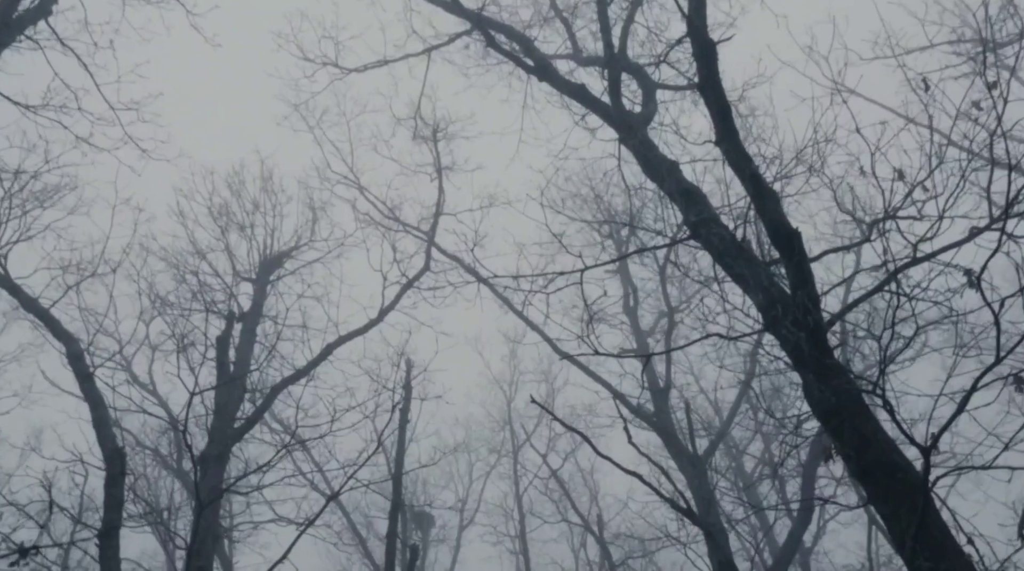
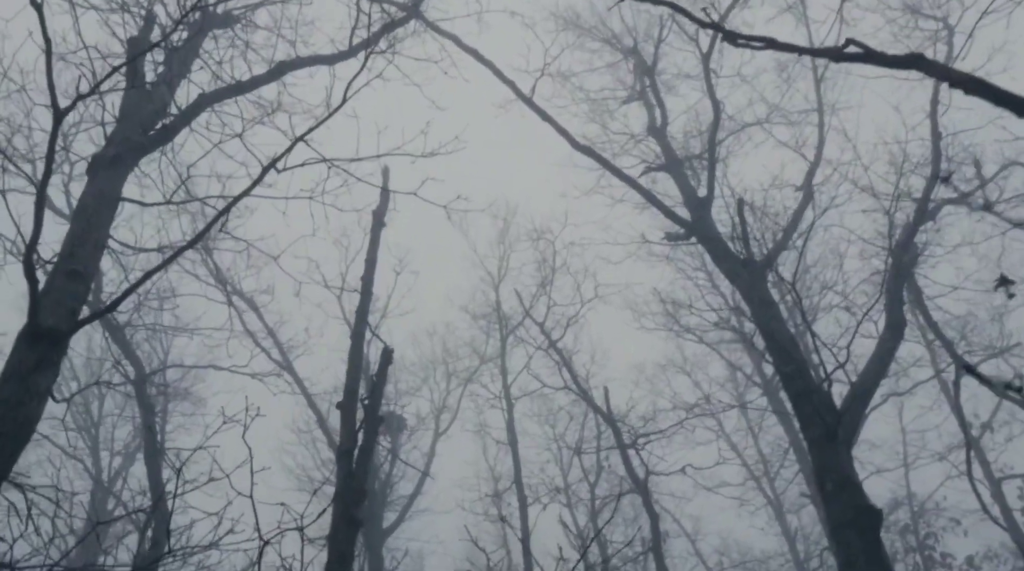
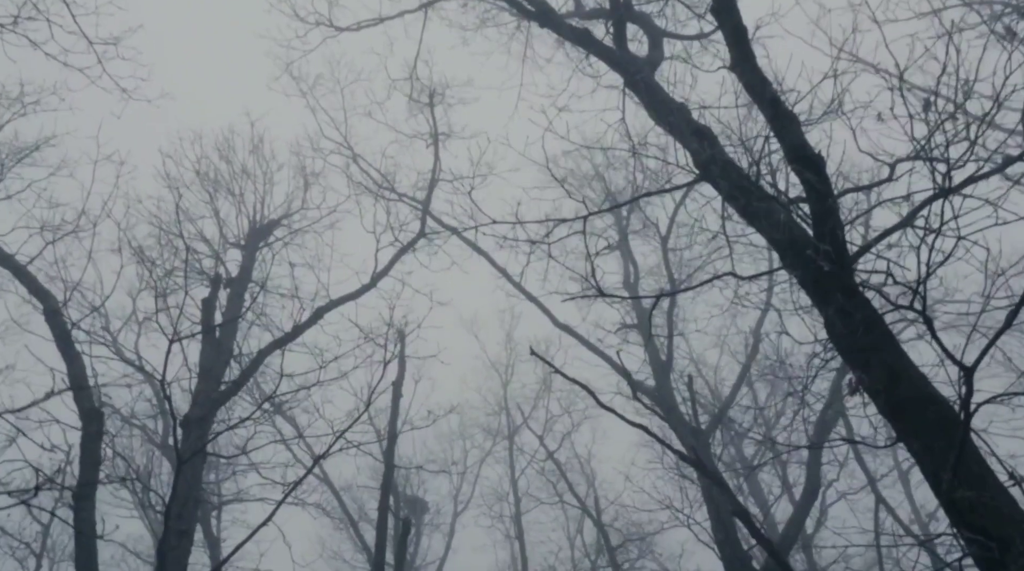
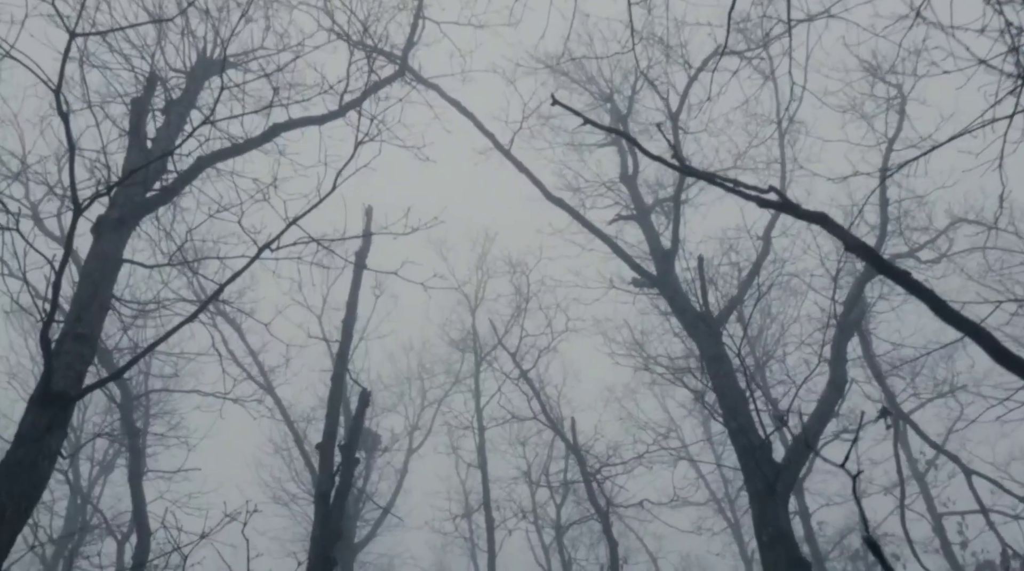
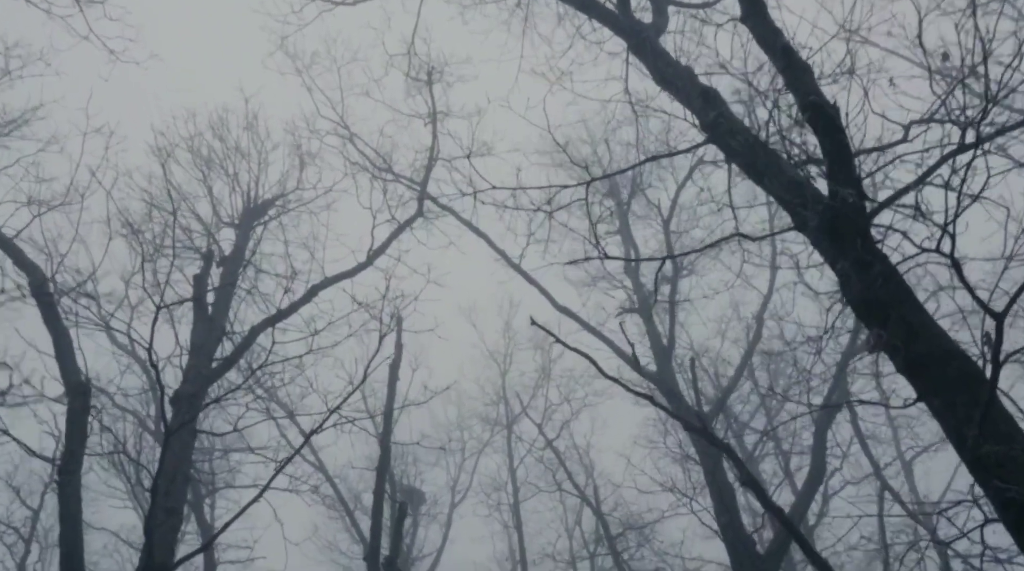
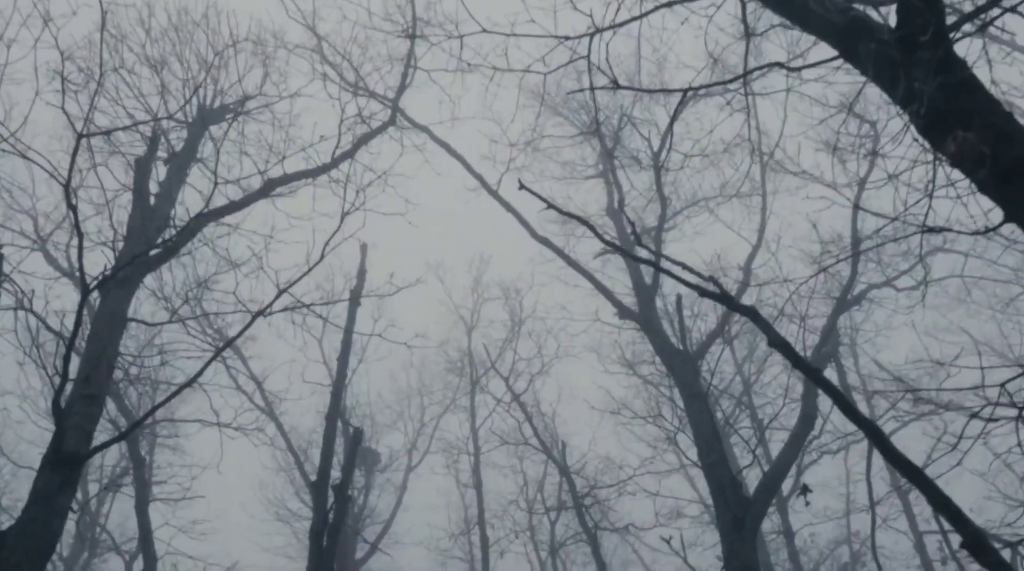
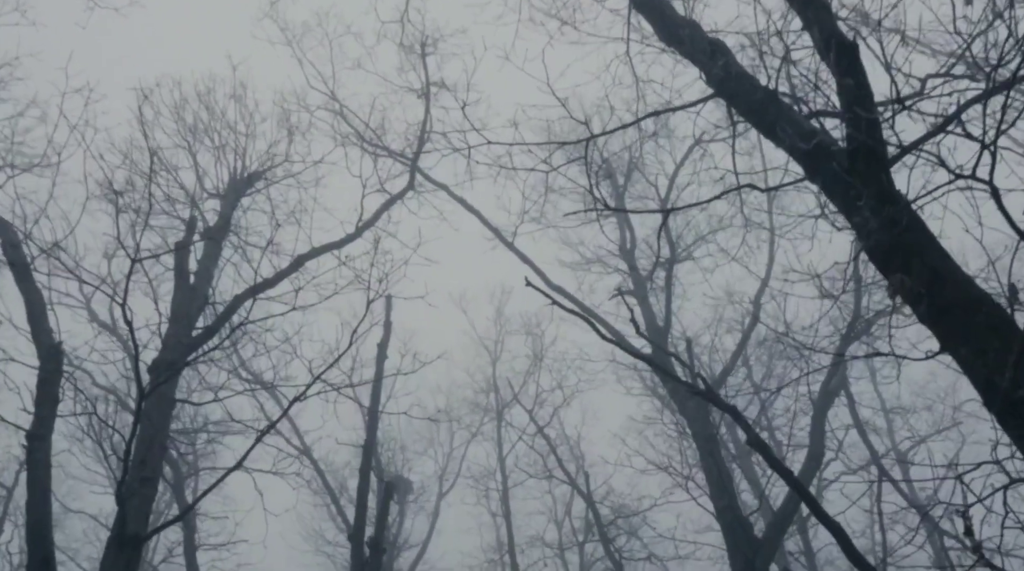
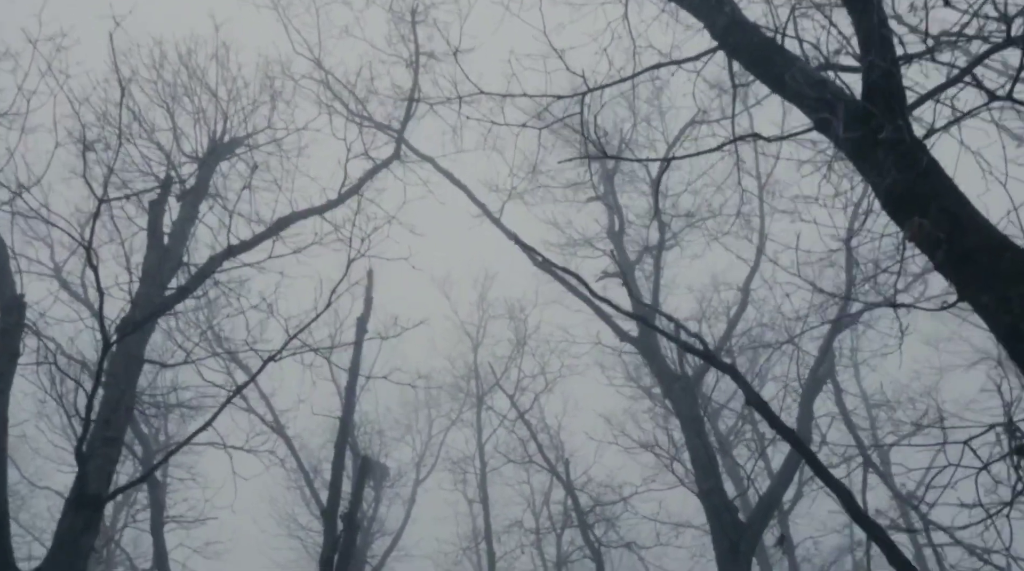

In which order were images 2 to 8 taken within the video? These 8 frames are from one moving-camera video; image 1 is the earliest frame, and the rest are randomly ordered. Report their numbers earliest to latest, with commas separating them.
3, 5, 7, 8, 6, 4, 2
